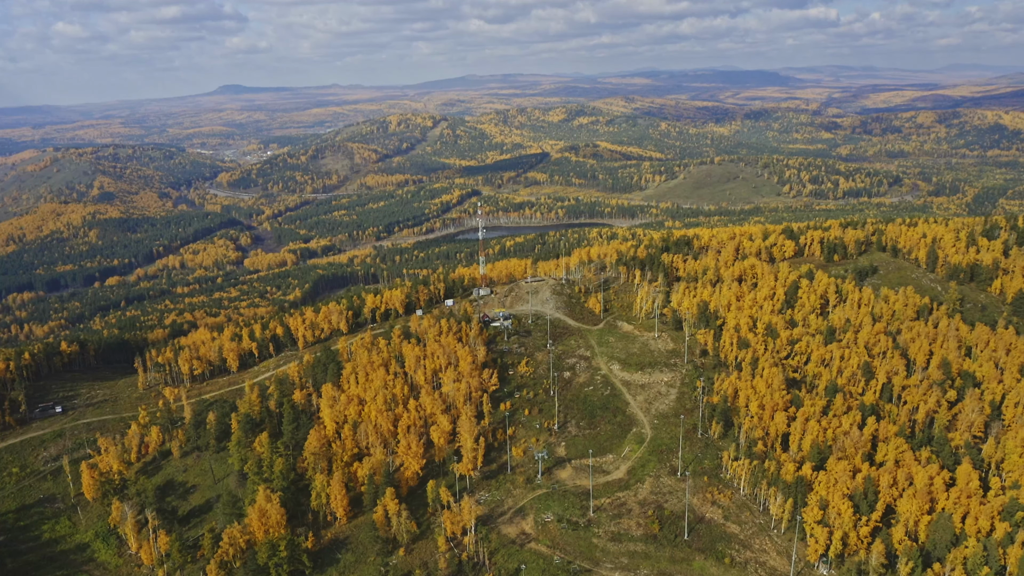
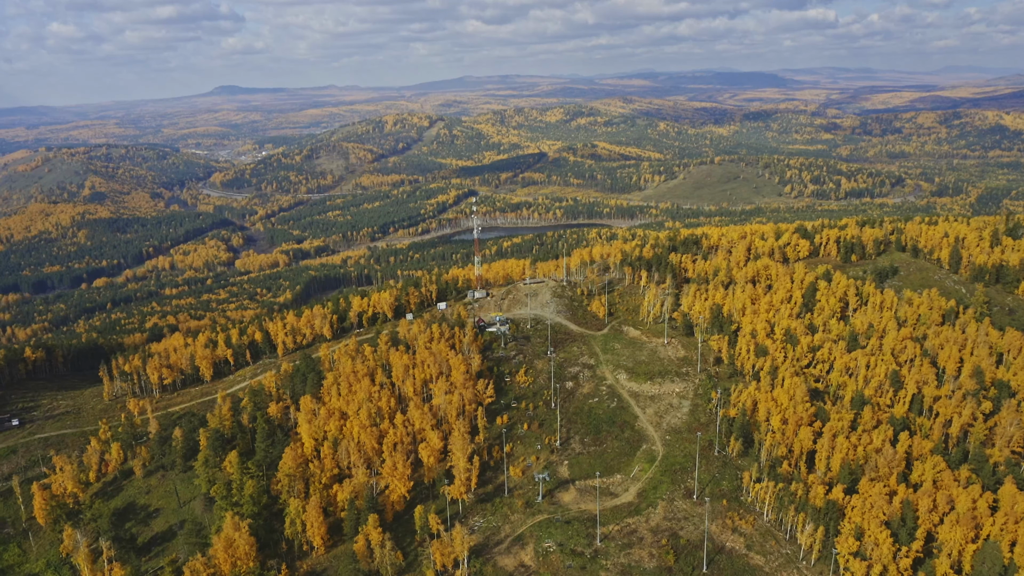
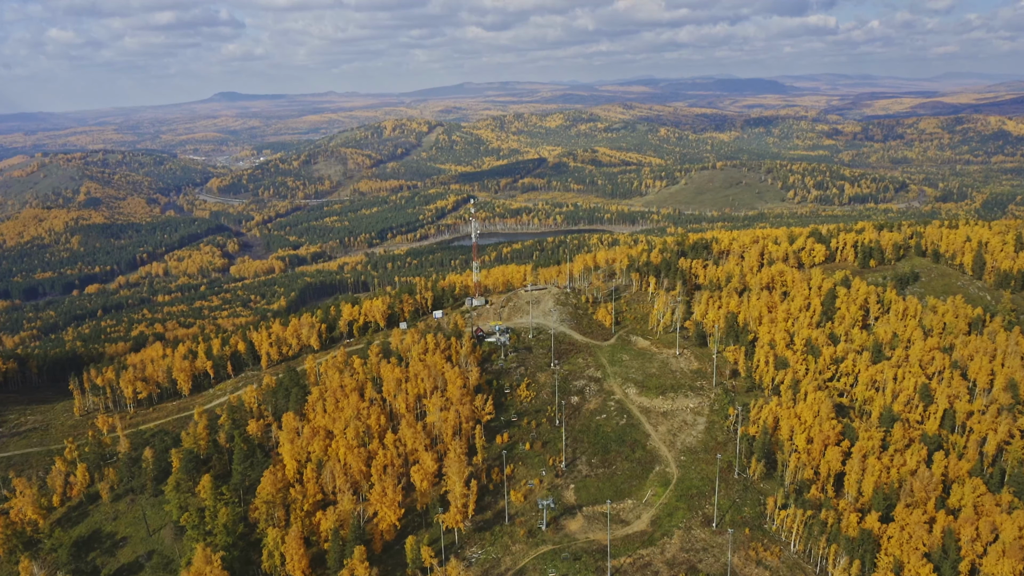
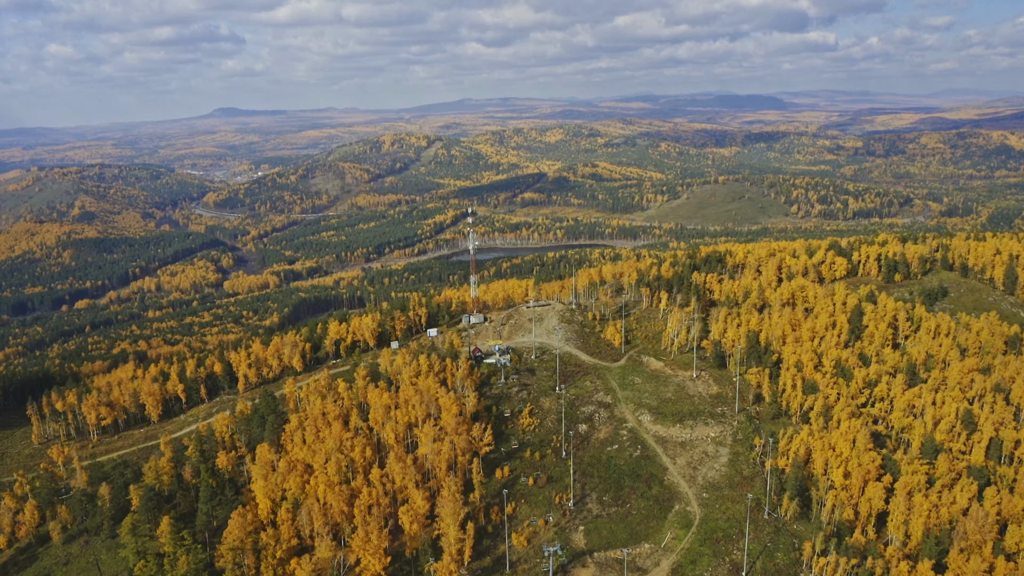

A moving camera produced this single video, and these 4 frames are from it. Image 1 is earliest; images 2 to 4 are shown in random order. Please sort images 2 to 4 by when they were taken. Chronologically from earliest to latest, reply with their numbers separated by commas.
2, 3, 4
